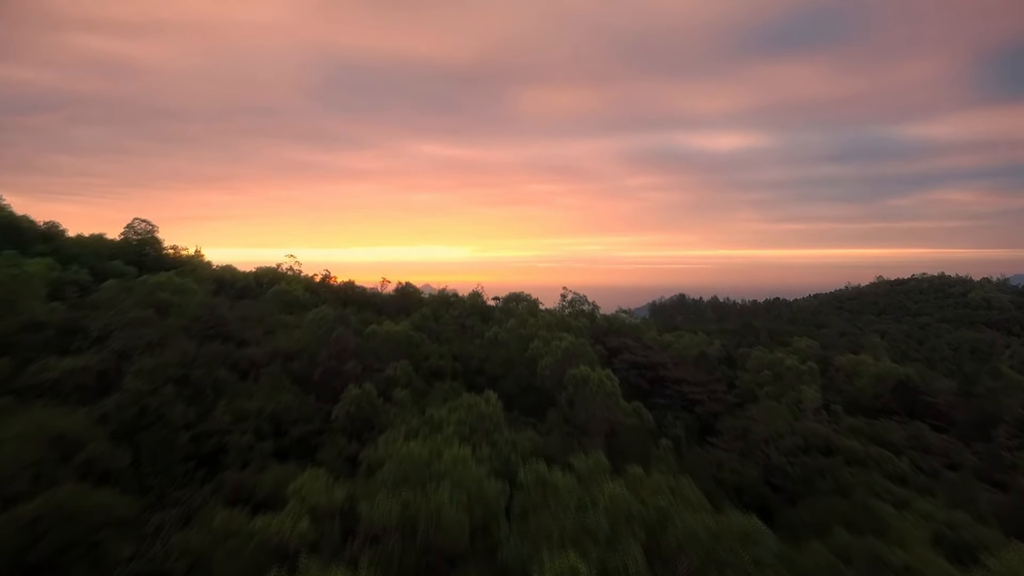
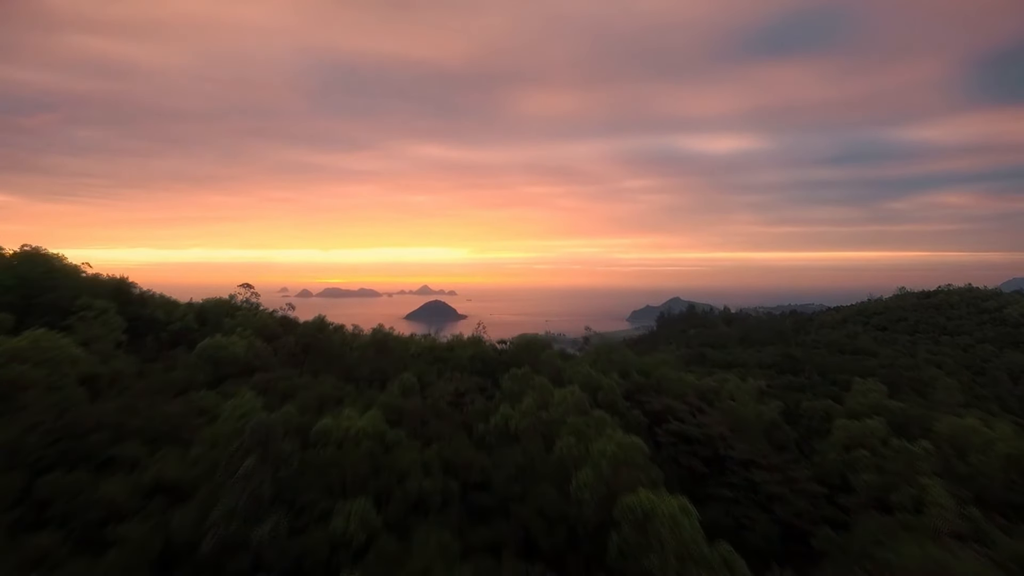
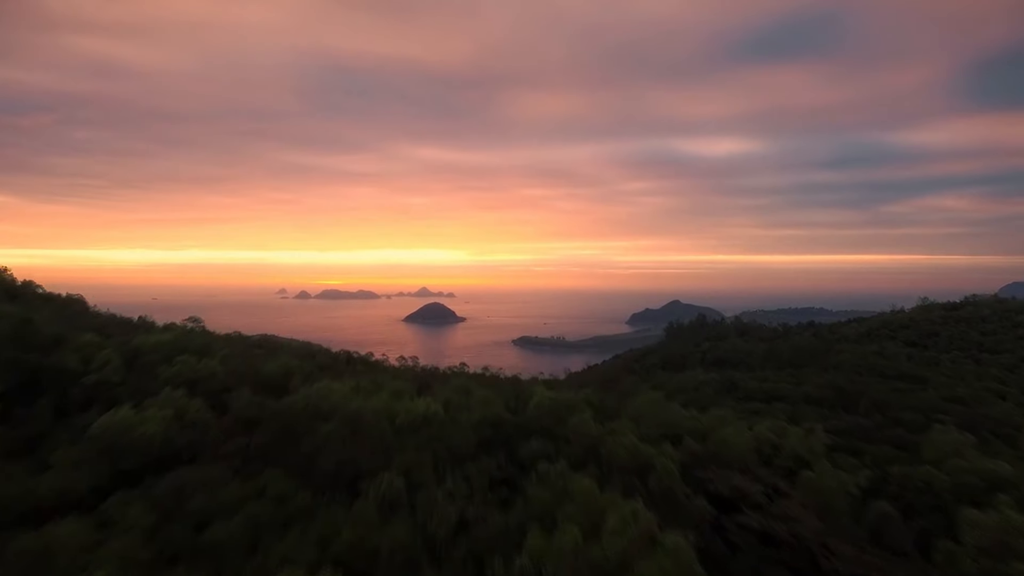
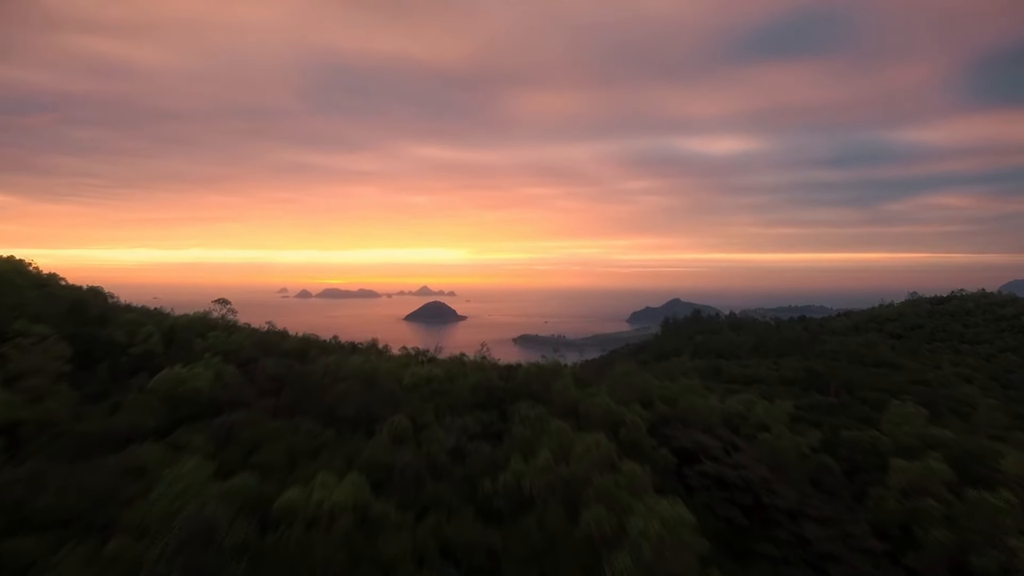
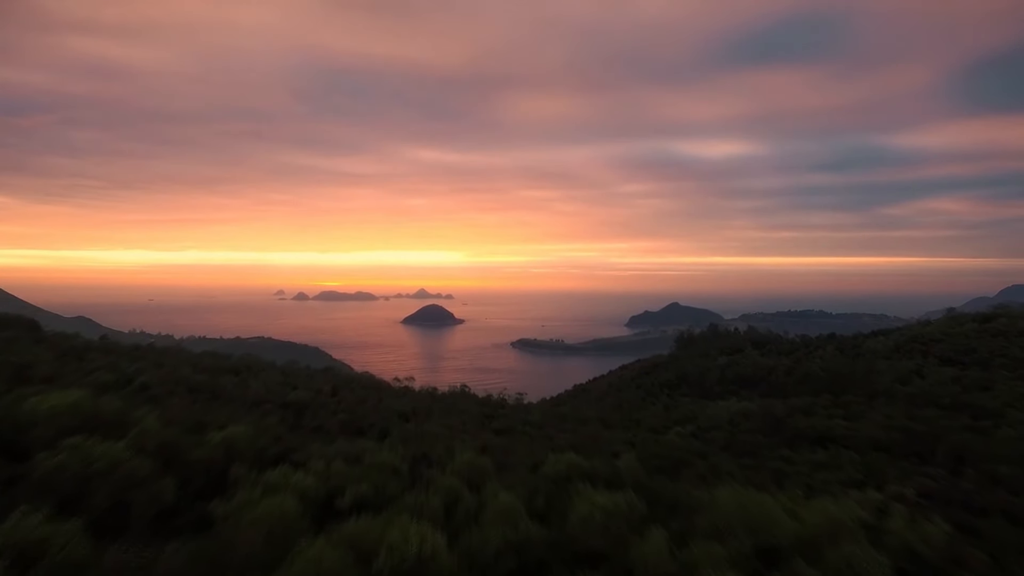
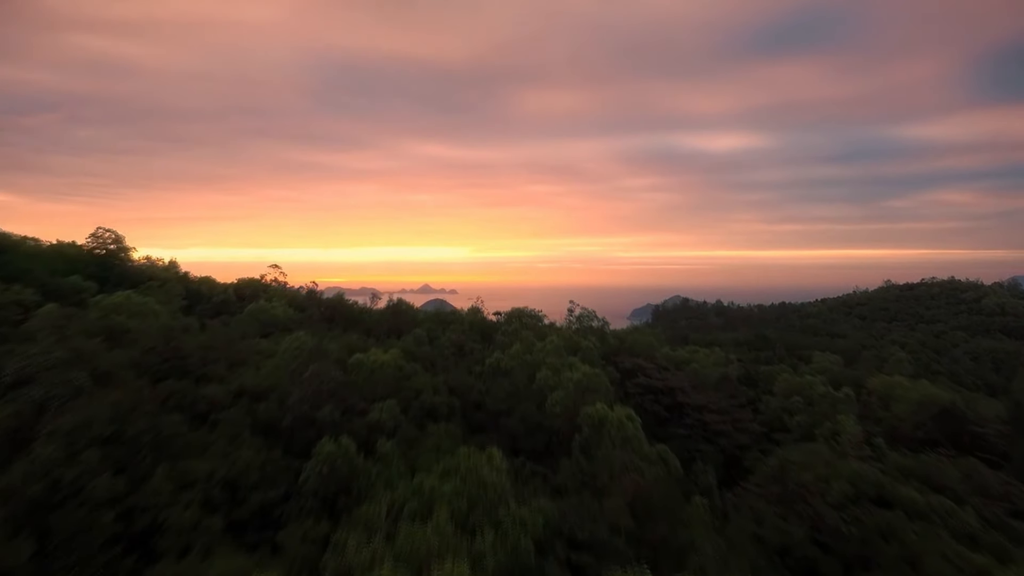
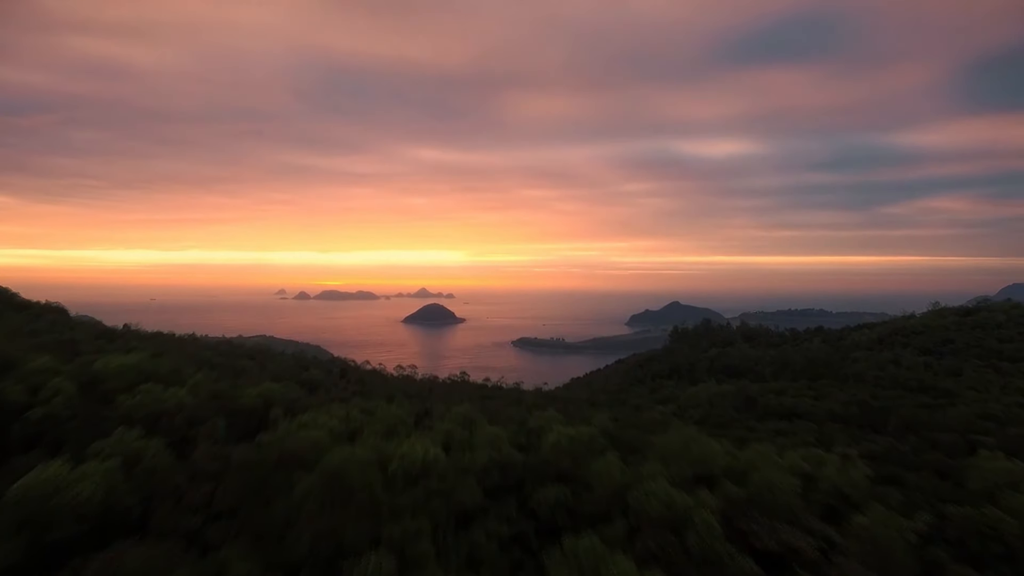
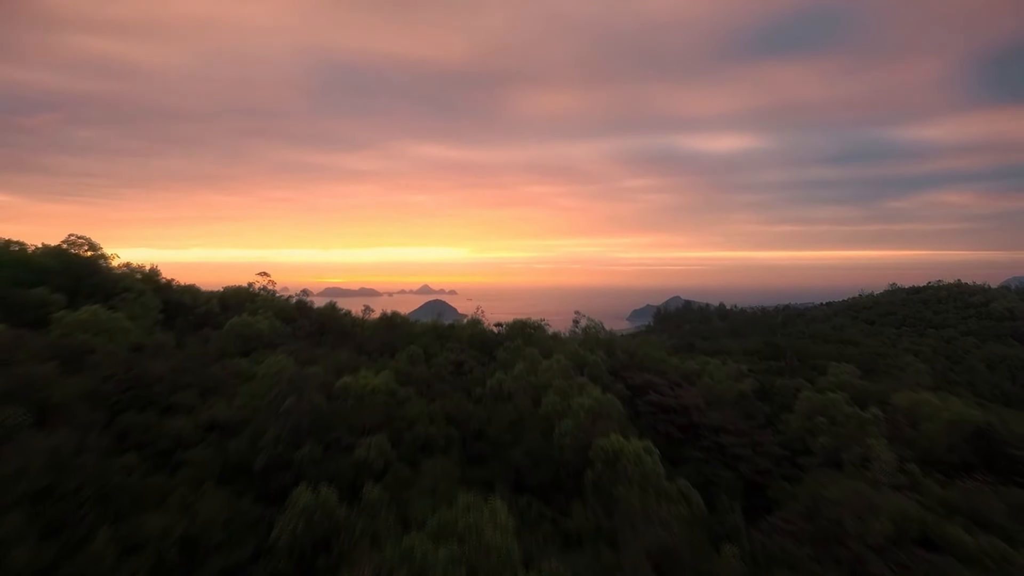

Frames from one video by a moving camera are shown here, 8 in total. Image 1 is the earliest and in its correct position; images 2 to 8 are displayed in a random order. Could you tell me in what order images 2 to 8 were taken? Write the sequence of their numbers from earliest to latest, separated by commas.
6, 8, 2, 4, 3, 7, 5
